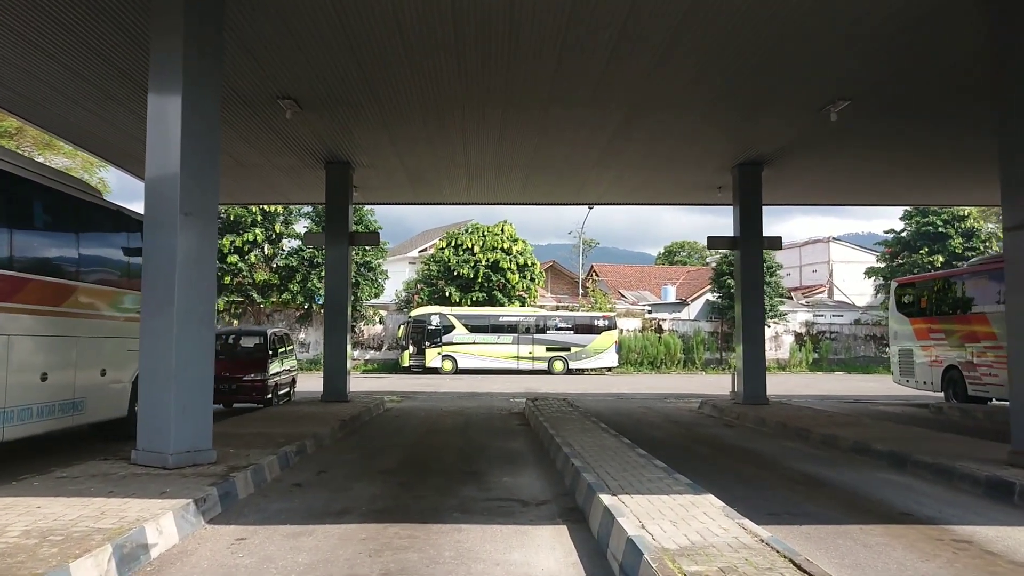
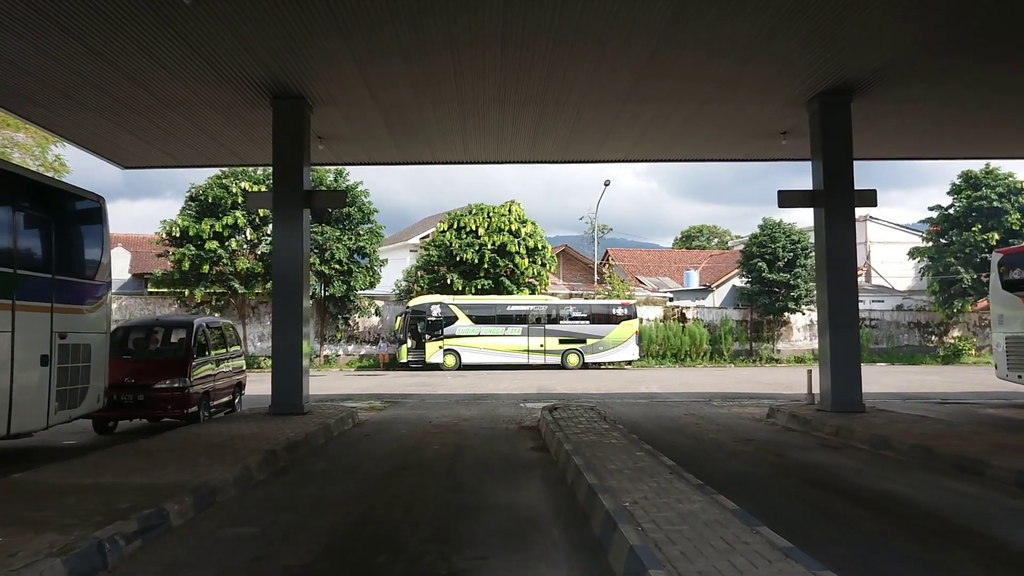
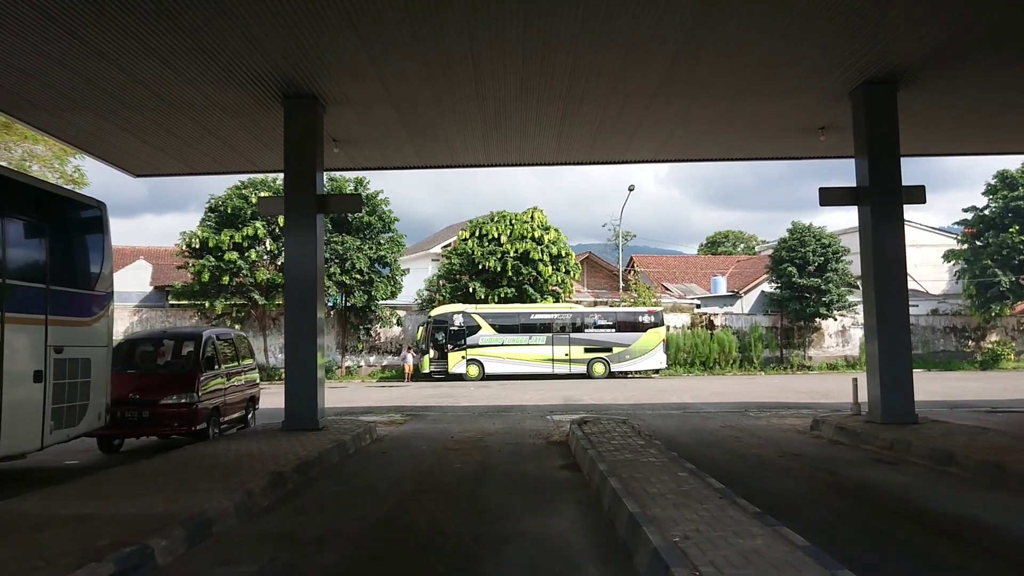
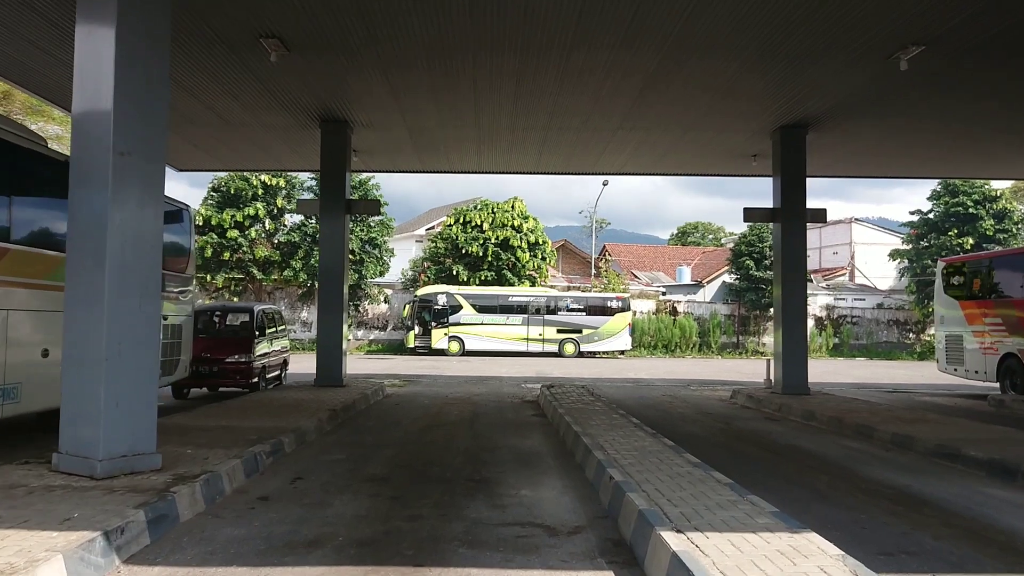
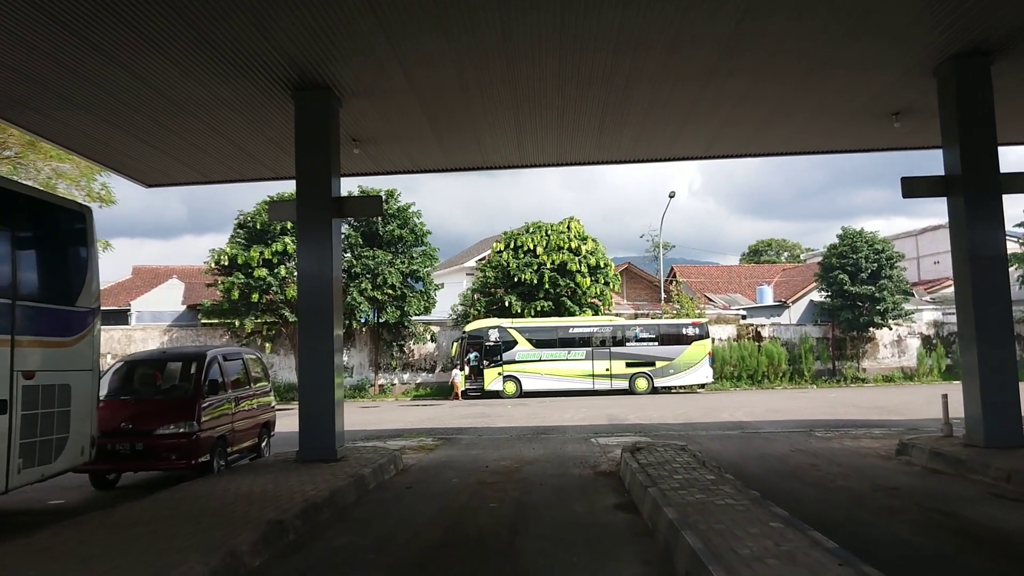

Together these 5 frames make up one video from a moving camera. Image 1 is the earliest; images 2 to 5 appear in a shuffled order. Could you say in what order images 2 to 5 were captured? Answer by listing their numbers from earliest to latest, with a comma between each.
4, 2, 3, 5
